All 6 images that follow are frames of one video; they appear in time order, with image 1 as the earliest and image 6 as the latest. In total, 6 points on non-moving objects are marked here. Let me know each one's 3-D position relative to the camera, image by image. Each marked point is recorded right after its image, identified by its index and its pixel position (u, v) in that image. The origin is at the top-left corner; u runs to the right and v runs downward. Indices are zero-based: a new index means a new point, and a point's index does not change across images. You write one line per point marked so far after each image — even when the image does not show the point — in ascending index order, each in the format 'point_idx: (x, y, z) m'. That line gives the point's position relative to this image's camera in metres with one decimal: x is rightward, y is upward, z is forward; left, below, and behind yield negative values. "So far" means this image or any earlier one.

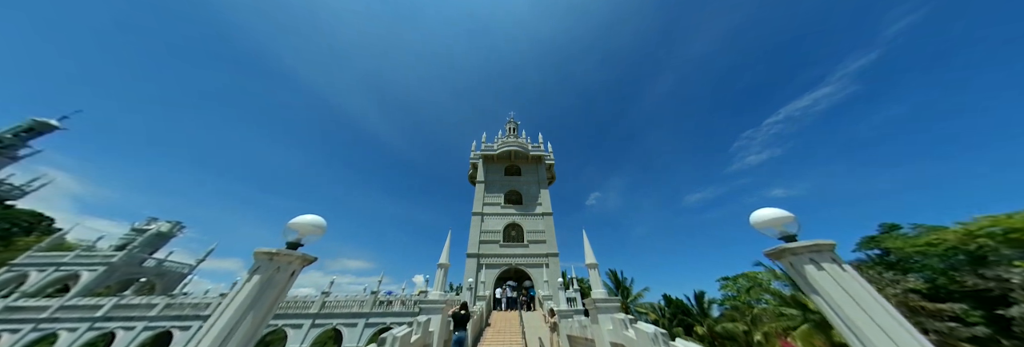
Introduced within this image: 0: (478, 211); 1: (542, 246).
0: (-3.0, -3.2, +16.8) m
1: (+2.3, -5.6, +15.8) m
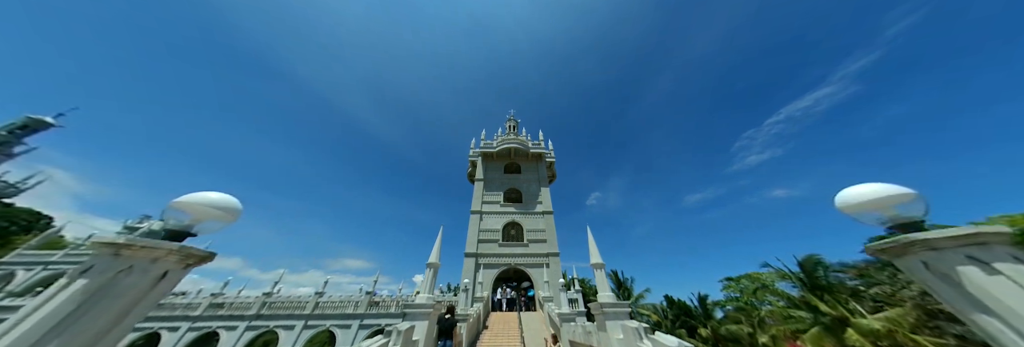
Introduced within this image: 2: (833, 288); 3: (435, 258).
0: (-3.1, -3.0, +16.3) m
1: (+2.3, -5.4, +15.3) m
2: (+21.8, -7.7, +13.9) m
3: (-1.8, -1.9, +4.6) m
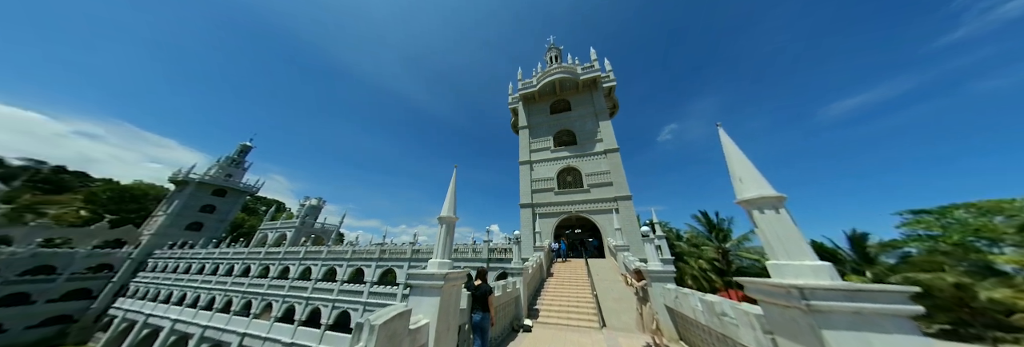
0: (+1.0, +1.0, +15.0) m
1: (+6.2, -0.9, +13.0) m
2: (+24.9, -1.3, +6.5) m
3: (-1.0, -0.6, +3.4) m
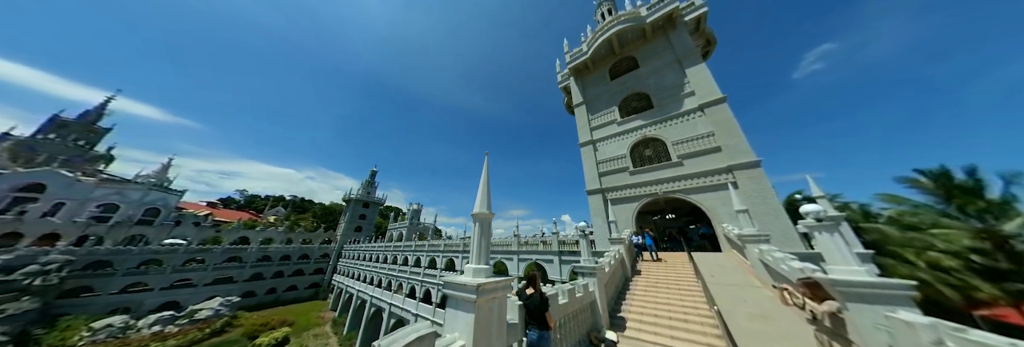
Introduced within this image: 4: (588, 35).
0: (+4.8, +2.1, +13.1) m
1: (+9.4, +0.8, +9.6) m
2: (+25.1, +2.4, -2.4) m
3: (-0.4, -0.4, +2.7) m
4: (+5.6, +9.9, +14.8) m
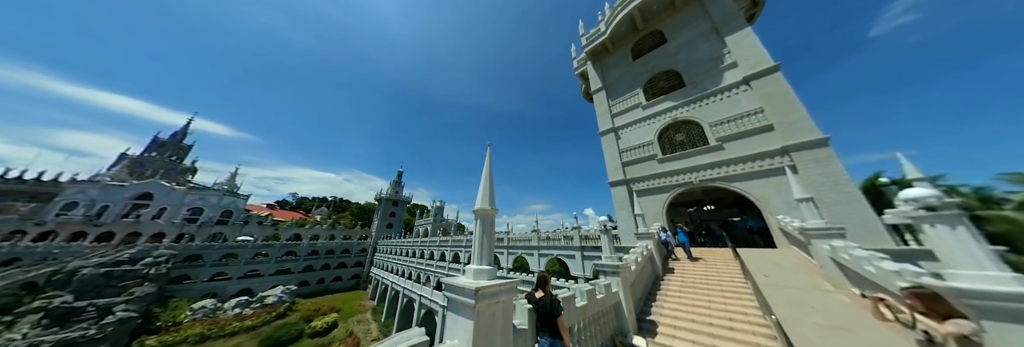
0: (+5.8, +2.7, +12.2) m
1: (+10.0, +1.4, +8.3) m
2: (+24.4, +3.3, -5.2) m
3: (-0.3, -0.3, +2.5) m
4: (+6.5, +10.6, +13.7) m
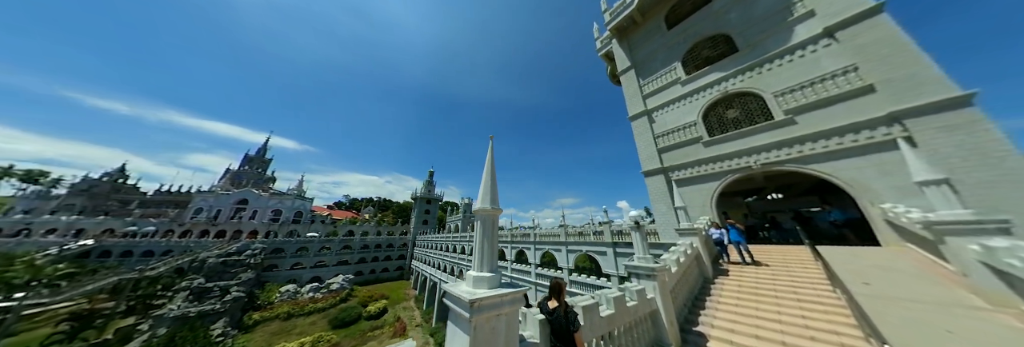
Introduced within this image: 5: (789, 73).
0: (+6.9, +3.3, +10.9) m
1: (+10.7, +2.1, +6.5) m
2: (+23.0, +4.2, -8.8) m
3: (-0.3, -0.2, +2.2) m
4: (+7.4, +11.2, +12.2) m
5: (+10.2, +3.7, +7.6) m
